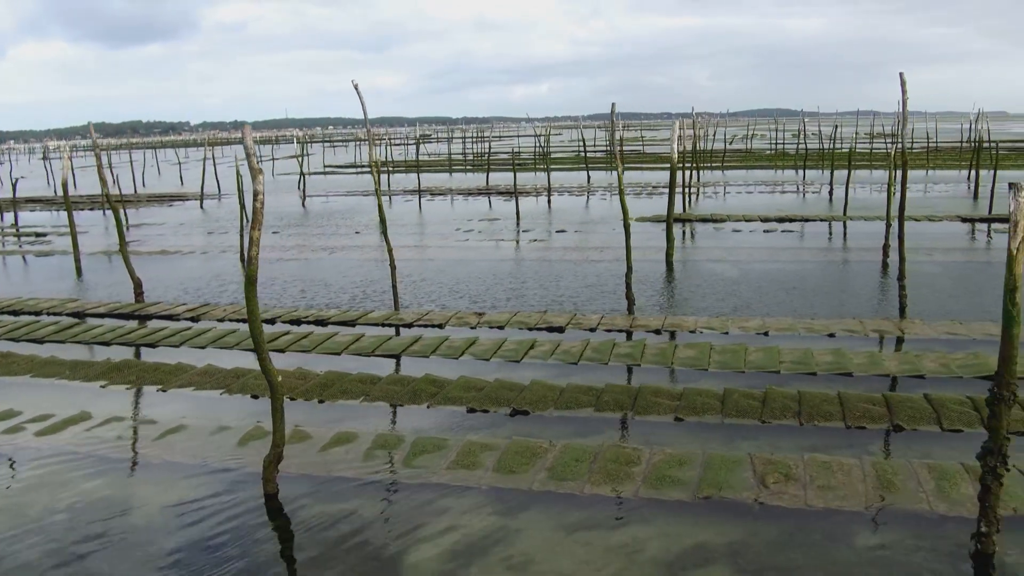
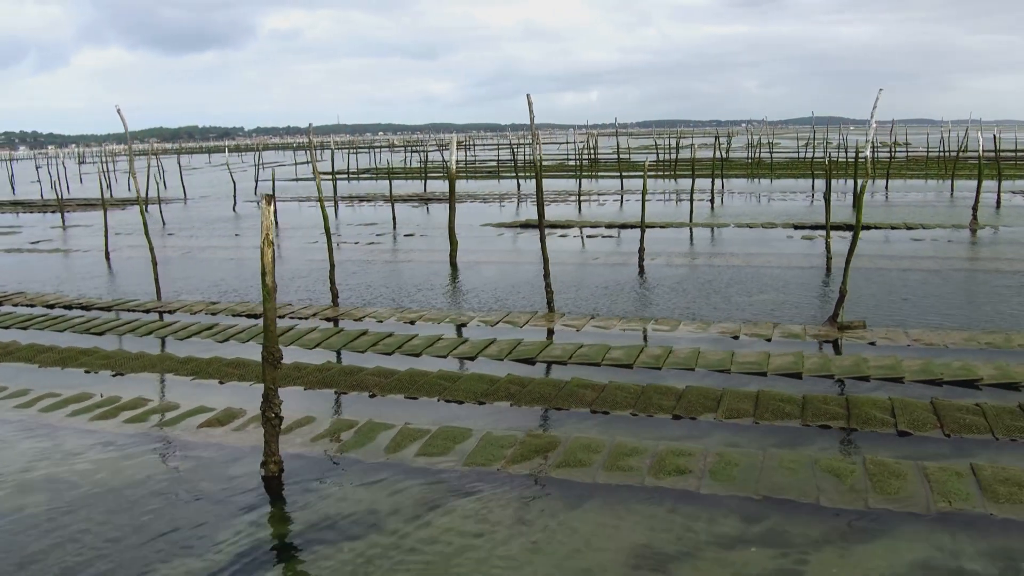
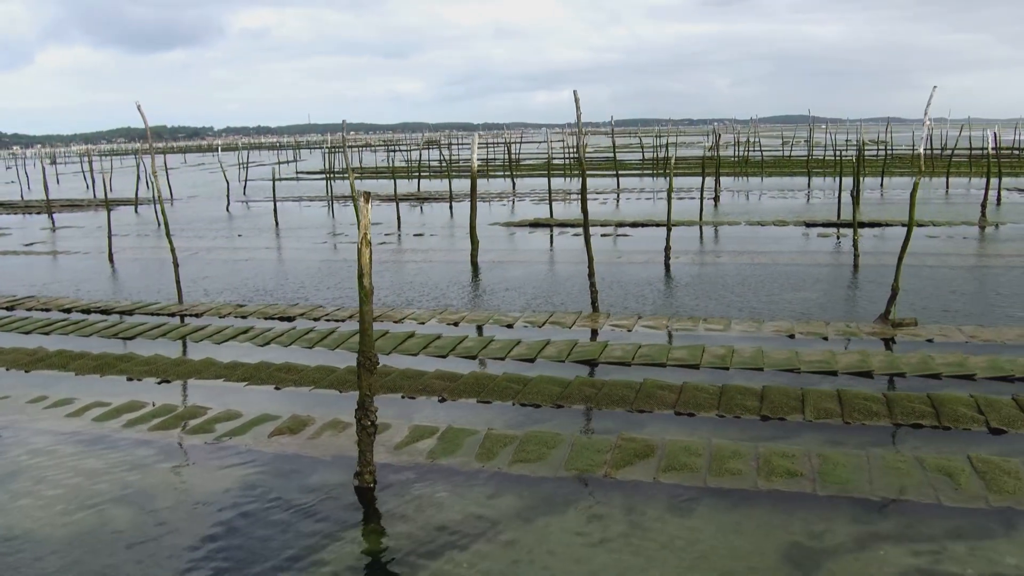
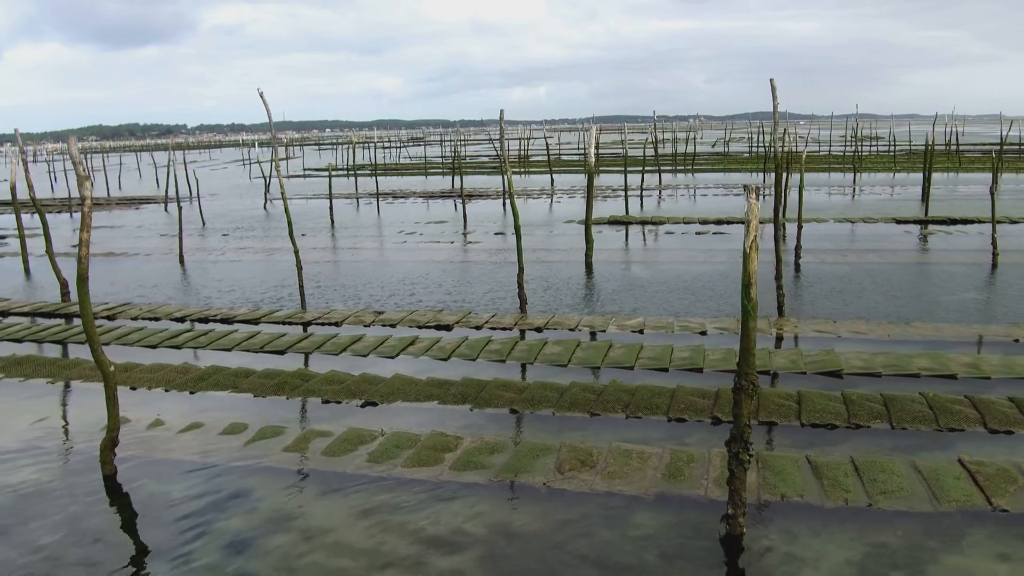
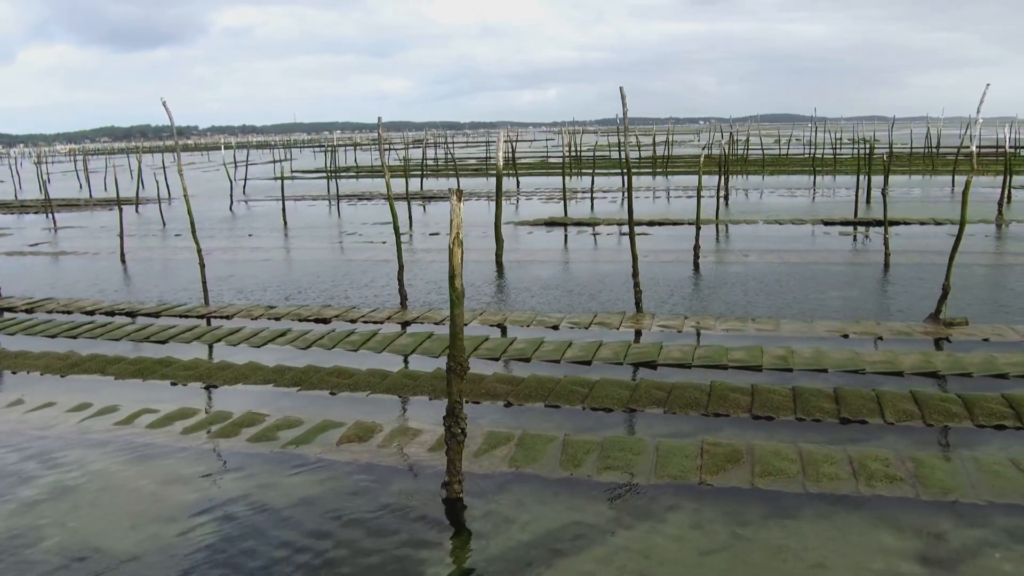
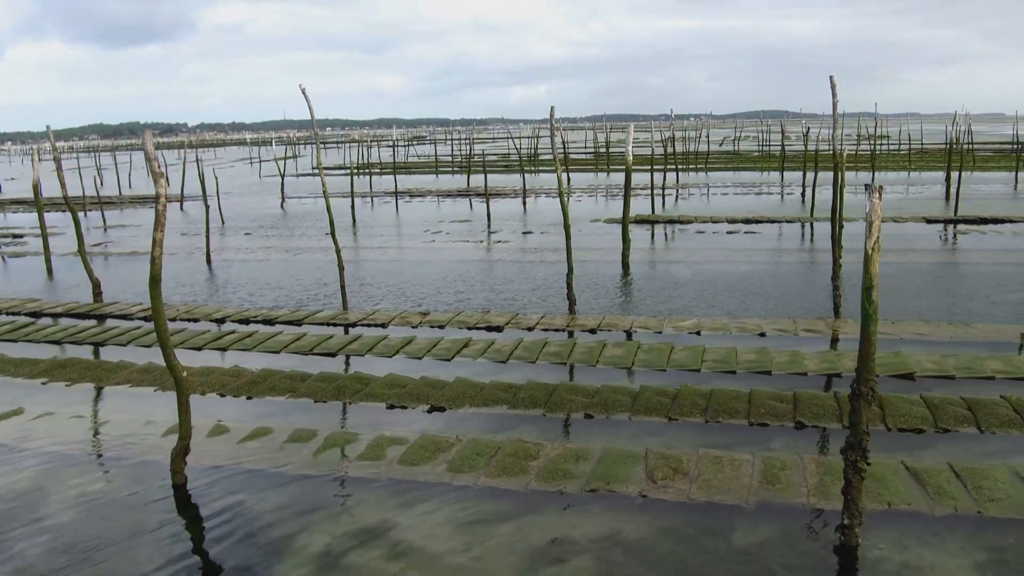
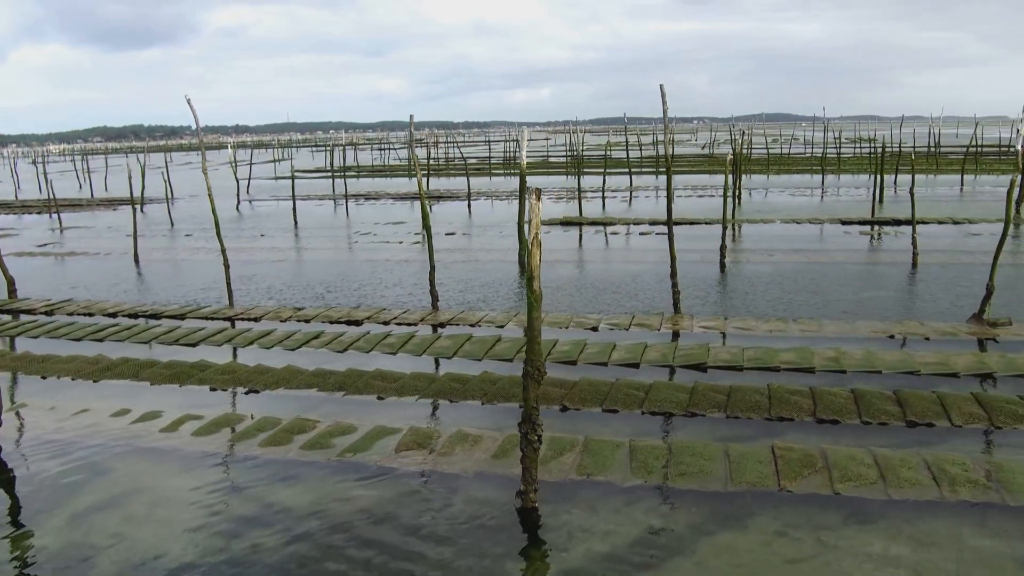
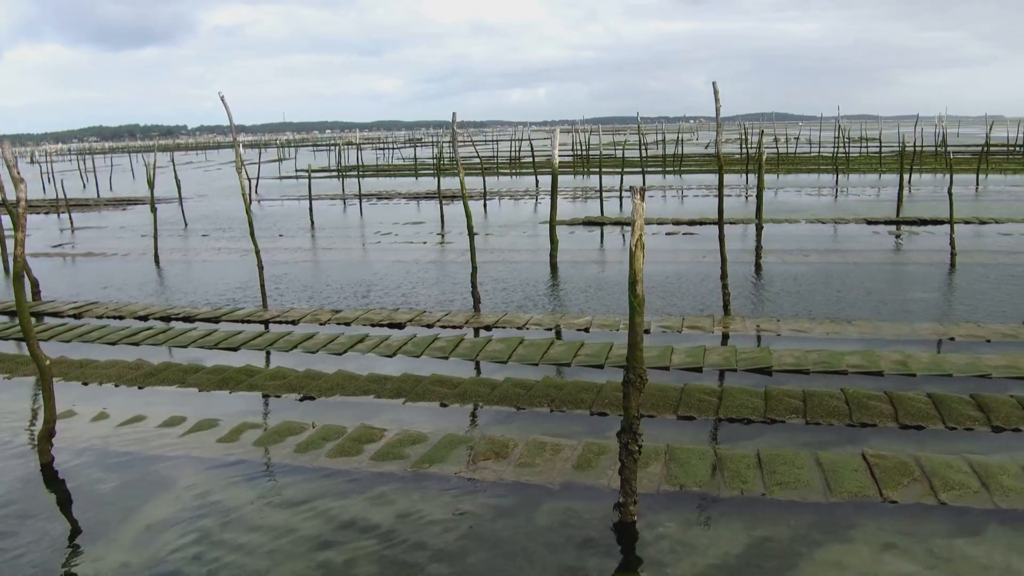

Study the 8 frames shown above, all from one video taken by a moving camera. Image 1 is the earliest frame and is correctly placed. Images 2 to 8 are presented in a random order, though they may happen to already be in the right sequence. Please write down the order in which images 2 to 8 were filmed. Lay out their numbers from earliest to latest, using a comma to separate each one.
6, 4, 8, 7, 5, 3, 2
